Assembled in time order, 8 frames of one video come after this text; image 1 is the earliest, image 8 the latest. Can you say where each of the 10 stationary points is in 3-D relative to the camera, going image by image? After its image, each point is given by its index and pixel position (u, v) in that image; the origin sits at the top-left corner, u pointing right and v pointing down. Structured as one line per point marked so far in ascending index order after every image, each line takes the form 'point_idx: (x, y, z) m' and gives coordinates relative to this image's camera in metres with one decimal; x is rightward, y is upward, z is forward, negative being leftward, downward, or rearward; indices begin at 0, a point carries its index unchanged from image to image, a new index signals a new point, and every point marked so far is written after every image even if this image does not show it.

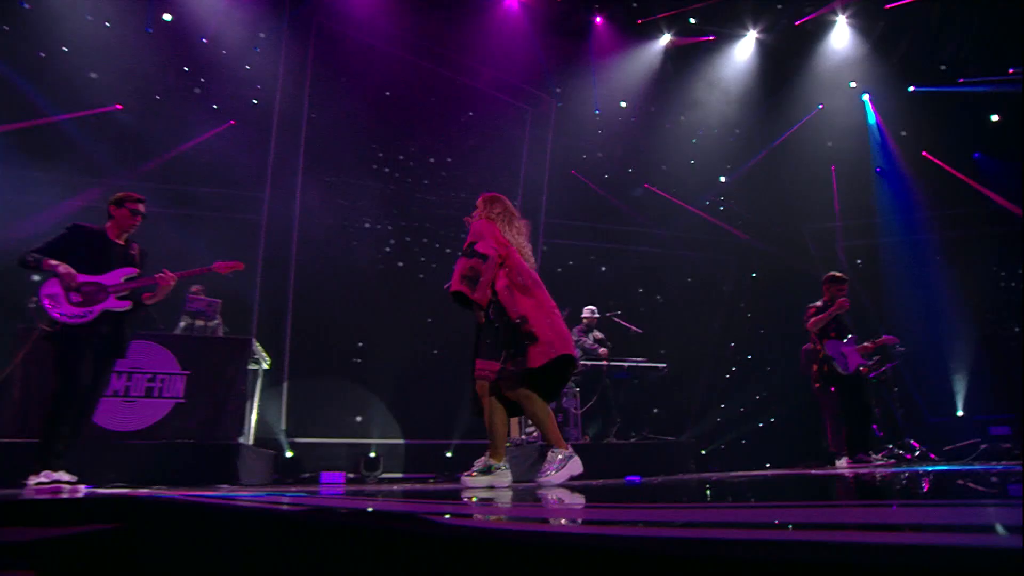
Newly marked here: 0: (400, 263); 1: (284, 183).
0: (-1.6, +0.4, +7.8) m
1: (-3.3, +1.5, +7.4) m
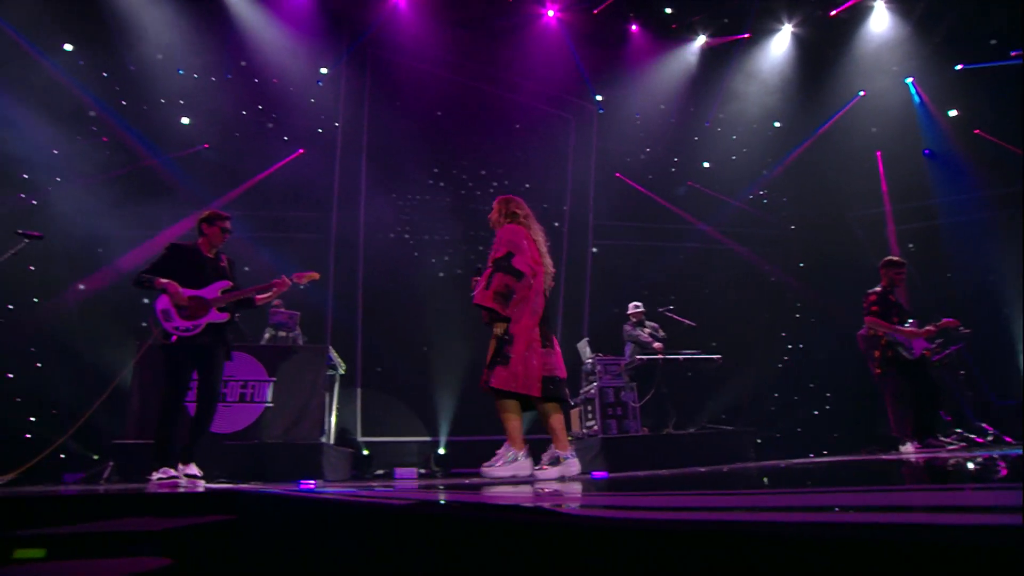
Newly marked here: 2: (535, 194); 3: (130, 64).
0: (-0.8, +0.3, +8.3) m
1: (-2.5, +1.3, +8.0) m
2: (+0.4, +1.5, +8.6) m
3: (-5.3, +3.1, +7.0) m
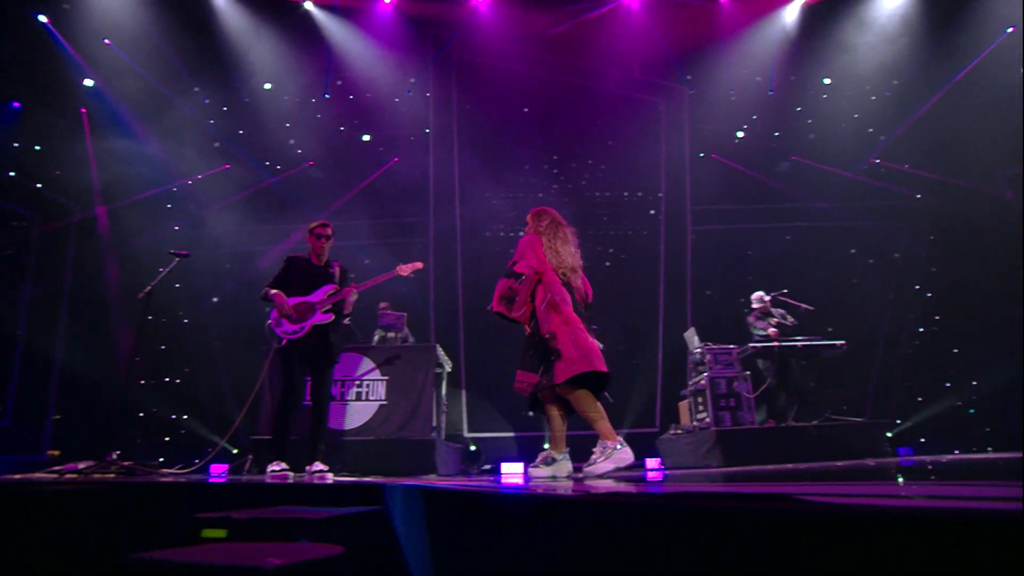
0: (+0.7, +0.4, +8.3) m
1: (-1.1, +1.3, +8.2) m
2: (+1.9, +1.7, +8.4) m
3: (-4.0, +2.9, +7.7) m
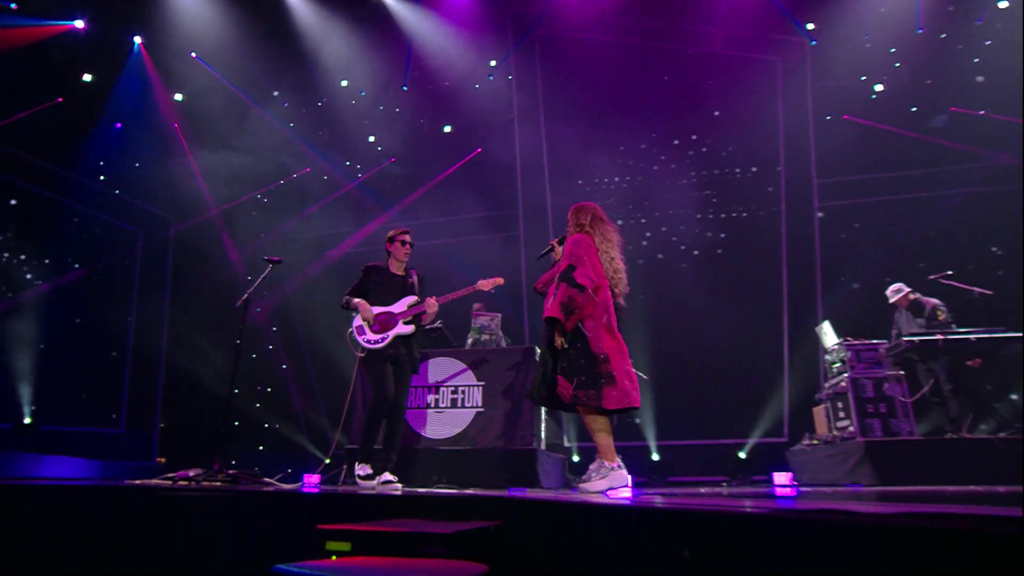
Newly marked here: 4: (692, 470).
0: (+2.1, +0.5, +7.4) m
1: (+0.3, +1.4, +7.6) m
2: (+3.2, +1.8, +7.3) m
3: (-2.8, +2.8, +7.6) m
4: (+2.4, -2.4, +6.8) m
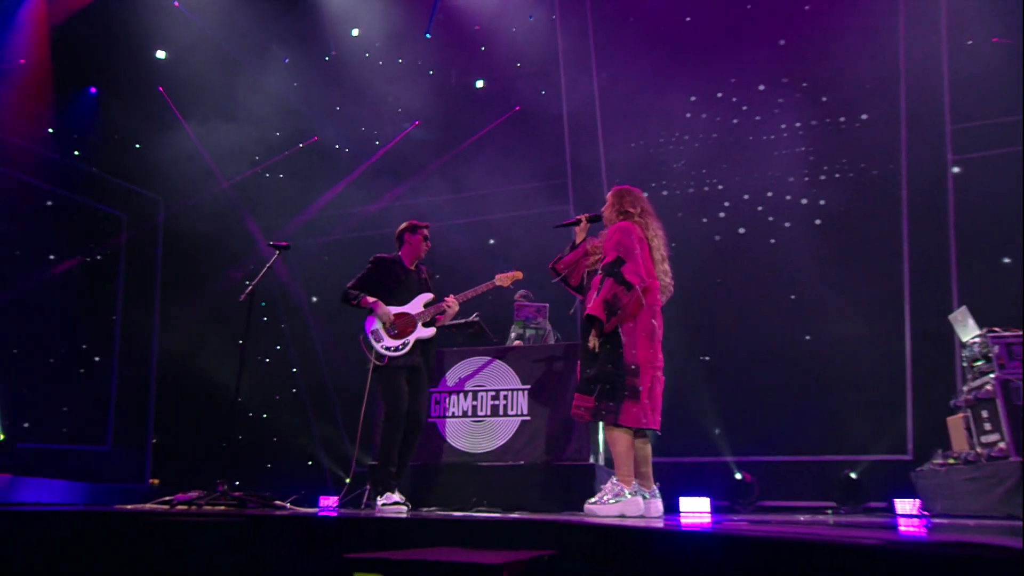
0: (+2.7, +0.7, +6.0) m
1: (+0.9, +1.6, +6.4) m
2: (+3.7, +2.1, +5.8) m
3: (-2.2, +3.0, +6.5) m
4: (+2.9, -2.2, +5.5) m
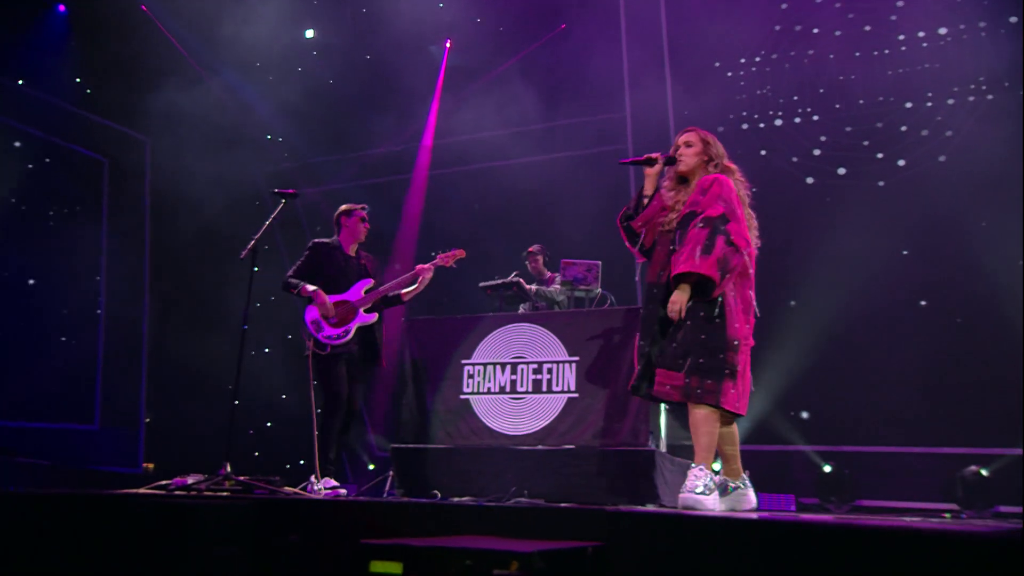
0: (+3.1, +1.1, +4.9) m
1: (+1.3, +2.0, +5.3) m
2: (+4.1, +2.5, +4.5) m
3: (-1.7, +3.4, +5.5) m
4: (+3.4, -1.8, +4.5) m
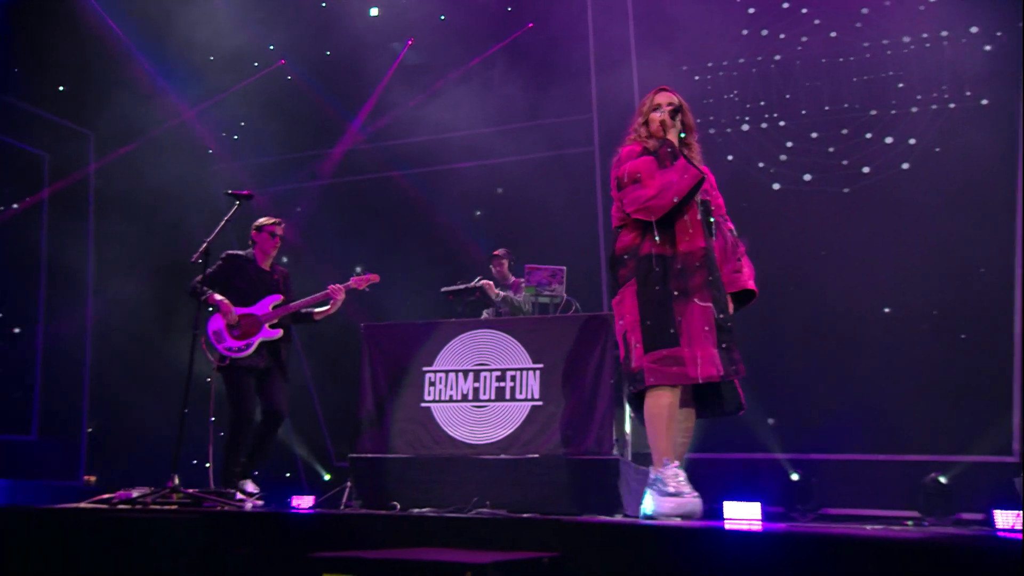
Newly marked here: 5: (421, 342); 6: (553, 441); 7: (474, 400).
0: (+2.8, +1.1, +4.9) m
1: (+1.0, +2.0, +5.2) m
2: (+3.8, +2.4, +4.5) m
3: (-2.1, +3.4, +5.4) m
4: (+3.0, -1.8, +4.5) m
5: (-0.8, -0.5, +4.4) m
6: (+0.3, -1.2, +3.9) m
7: (-0.3, -0.9, +4.2) m
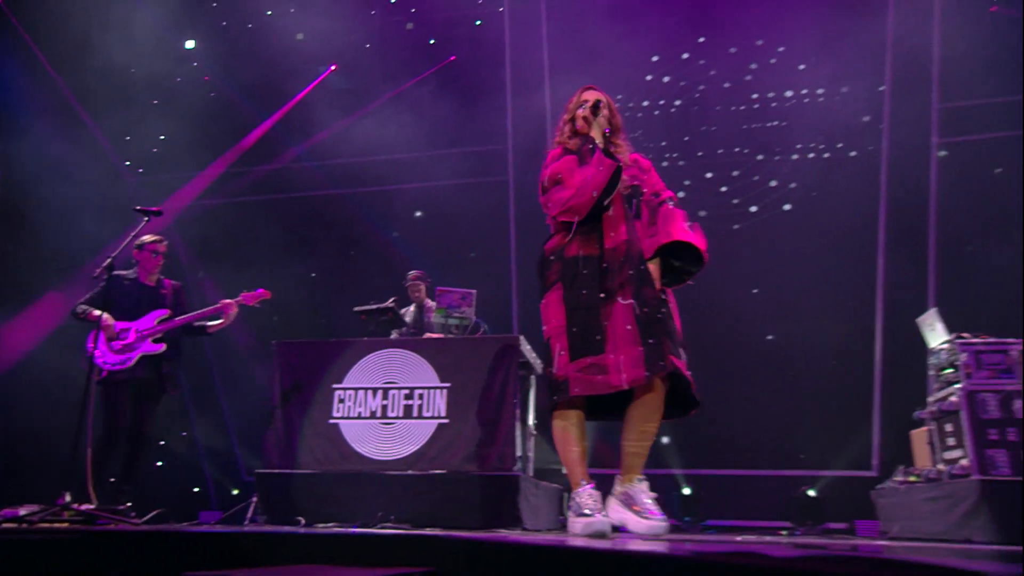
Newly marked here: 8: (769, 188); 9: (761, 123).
0: (+2.0, +0.8, +5.3) m
1: (+0.2, +1.7, +5.5) m
2: (+3.1, +2.1, +5.1) m
3: (-2.9, +3.2, +5.4) m
4: (+2.1, -2.1, +4.9) m
5: (-1.6, -0.6, +4.5) m
6: (-0.5, -1.4, +4.1) m
7: (-1.2, -1.1, +4.3) m
8: (+2.6, +1.0, +5.2) m
9: (+2.5, +1.7, +5.2) m
